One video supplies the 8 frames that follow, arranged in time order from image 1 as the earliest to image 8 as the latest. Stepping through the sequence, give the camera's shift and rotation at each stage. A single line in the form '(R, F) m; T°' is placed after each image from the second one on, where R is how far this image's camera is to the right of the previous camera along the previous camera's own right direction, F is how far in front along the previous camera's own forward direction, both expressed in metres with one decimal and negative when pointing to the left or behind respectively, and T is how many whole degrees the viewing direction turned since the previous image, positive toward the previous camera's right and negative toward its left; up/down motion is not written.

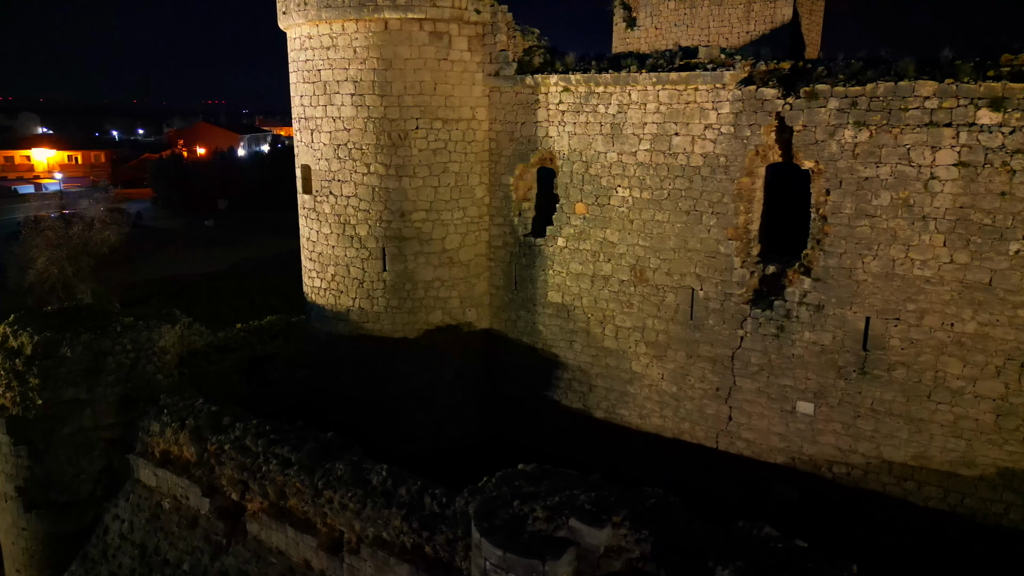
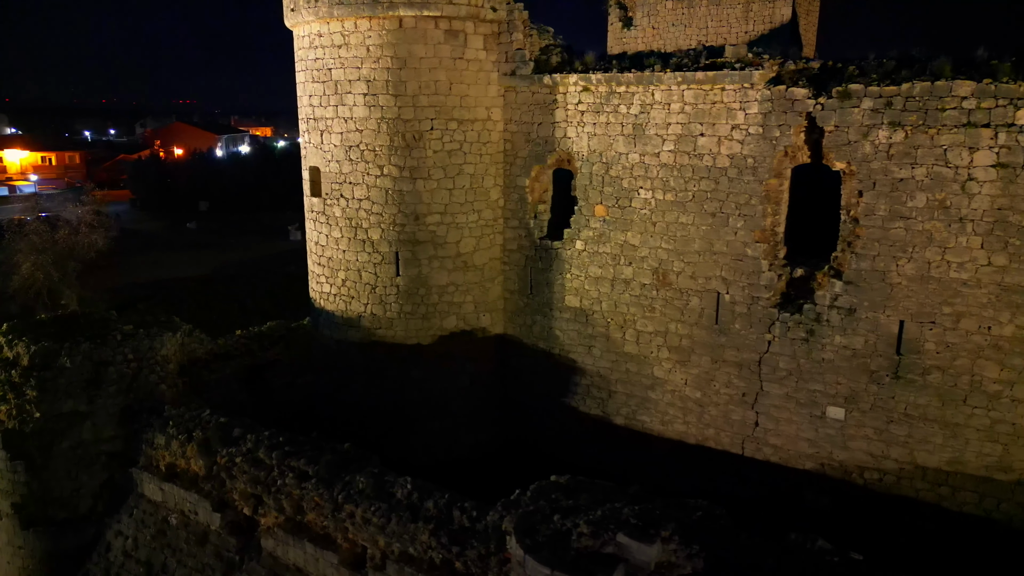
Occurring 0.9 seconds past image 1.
(-0.4, +0.2) m; +2°
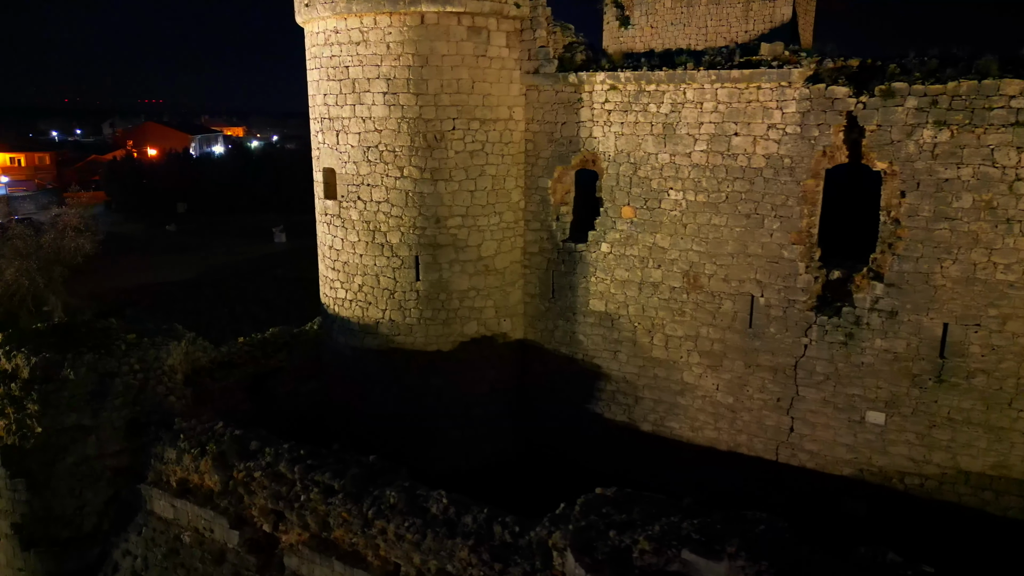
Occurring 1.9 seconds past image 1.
(-0.5, +0.2) m; +2°
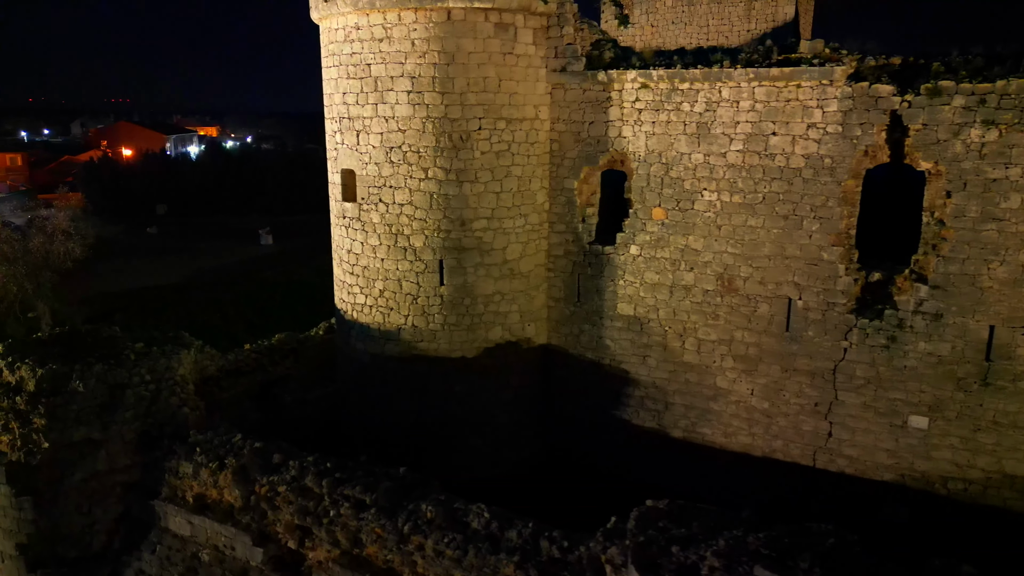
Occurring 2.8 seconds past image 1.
(-0.5, +0.2) m; +2°
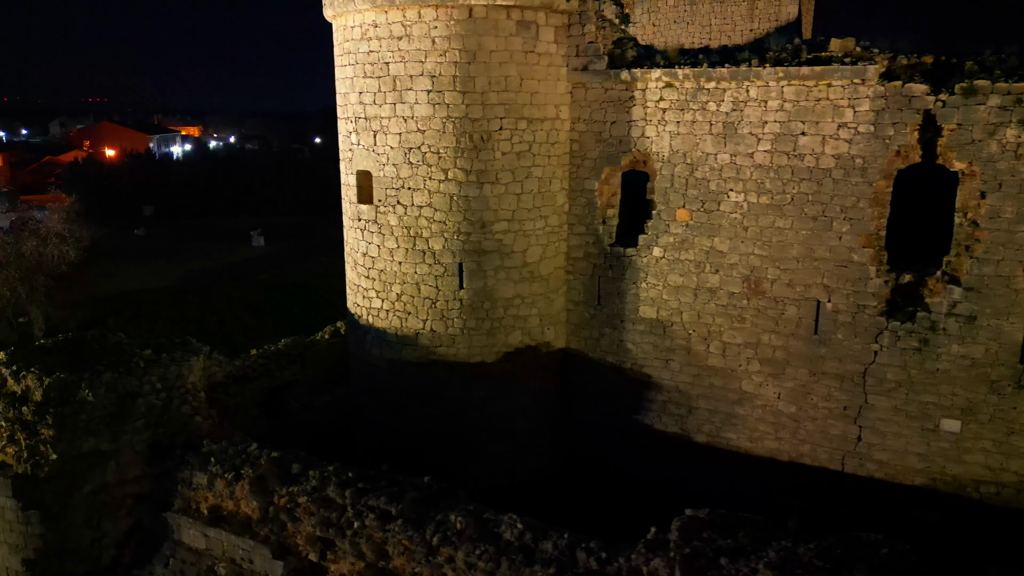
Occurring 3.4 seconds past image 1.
(-0.3, +0.2) m; +1°
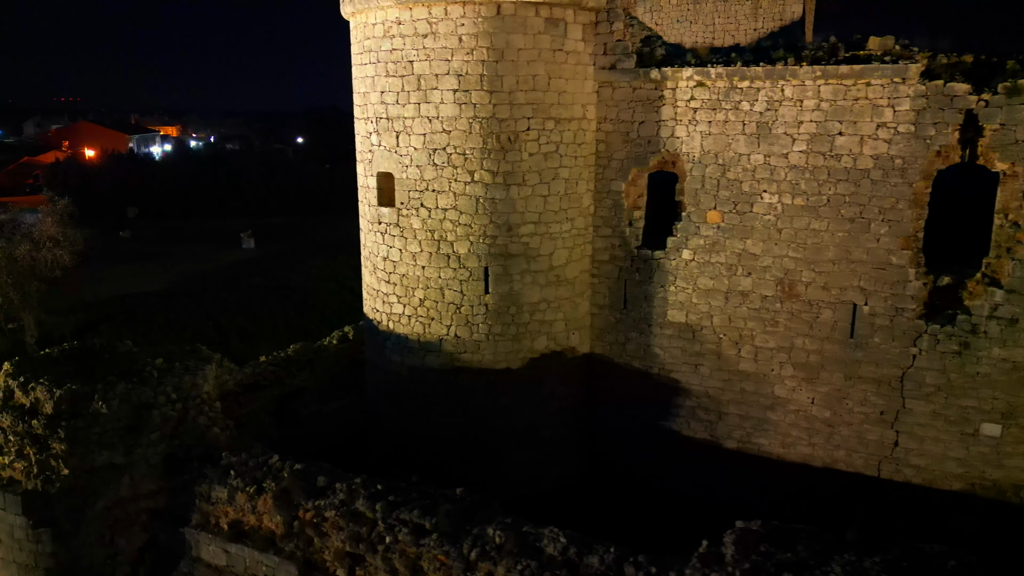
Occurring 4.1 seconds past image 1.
(-0.4, +0.2) m; +1°
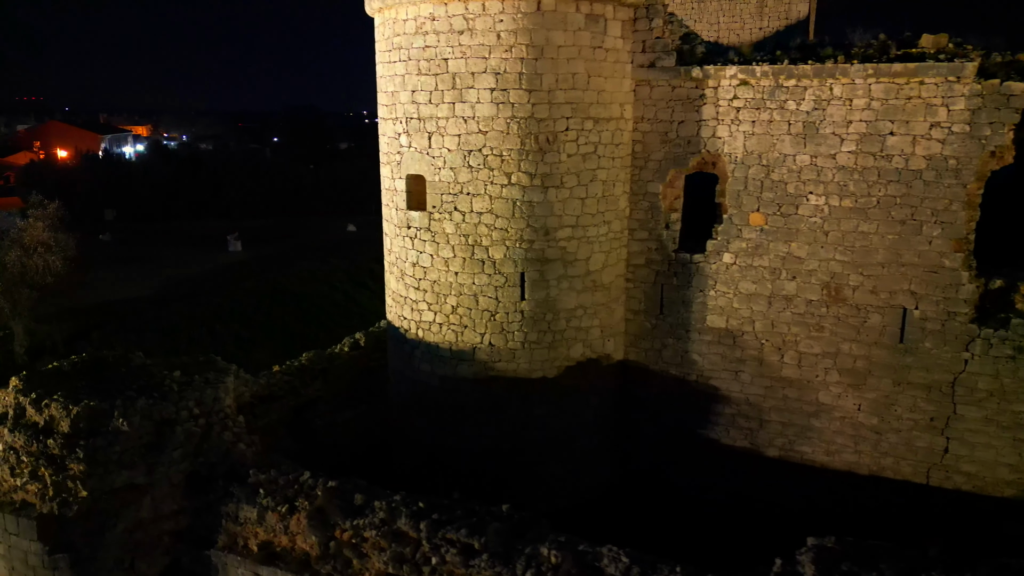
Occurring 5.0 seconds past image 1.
(-0.5, +0.3) m; +2°
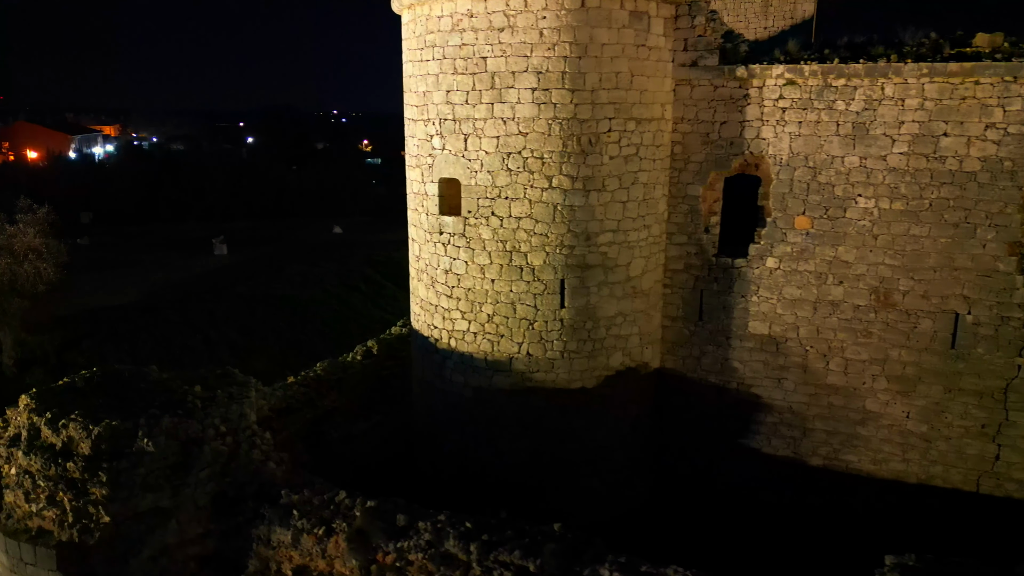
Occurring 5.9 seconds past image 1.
(-0.5, +0.3) m; +2°
